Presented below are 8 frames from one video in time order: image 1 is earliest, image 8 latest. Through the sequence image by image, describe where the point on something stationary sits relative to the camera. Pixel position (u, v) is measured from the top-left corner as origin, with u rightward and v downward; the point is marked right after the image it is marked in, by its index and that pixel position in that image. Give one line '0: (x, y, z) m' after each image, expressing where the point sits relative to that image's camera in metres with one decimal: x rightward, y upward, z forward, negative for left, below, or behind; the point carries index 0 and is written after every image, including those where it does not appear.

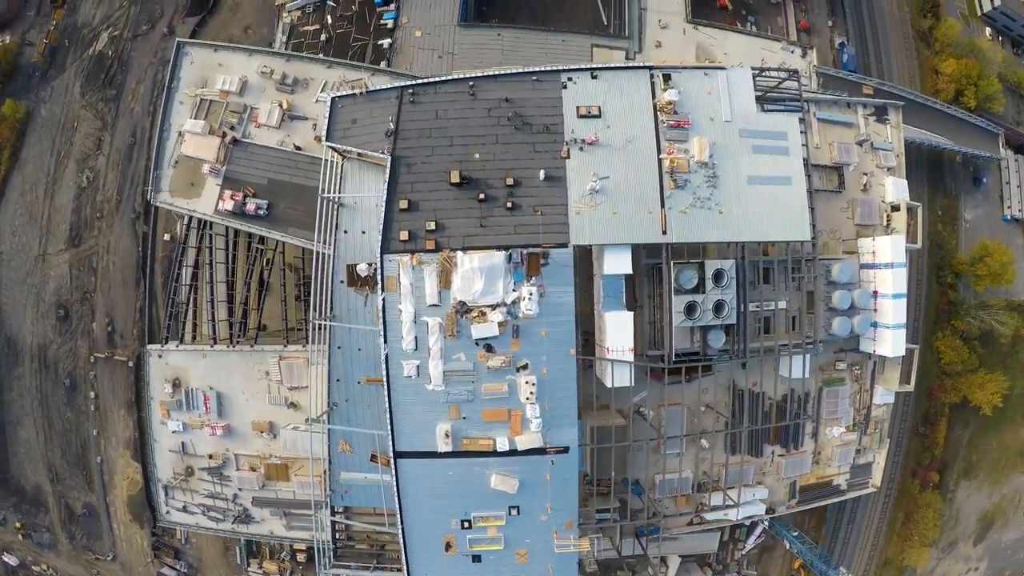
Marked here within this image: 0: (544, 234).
0: (+2.4, +3.4, +20.9) m
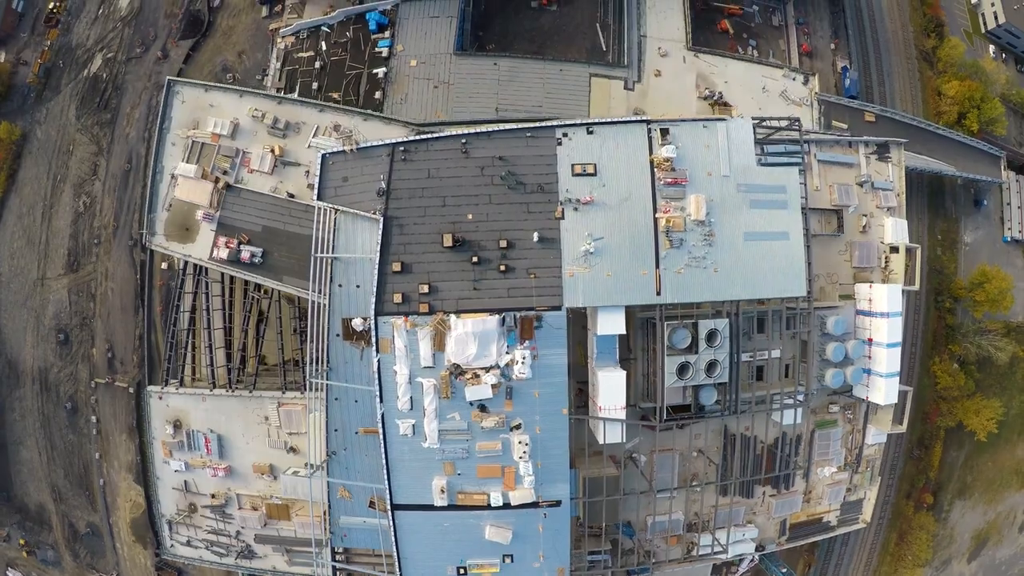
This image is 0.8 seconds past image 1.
0: (+1.9, -1.2, +21.0) m
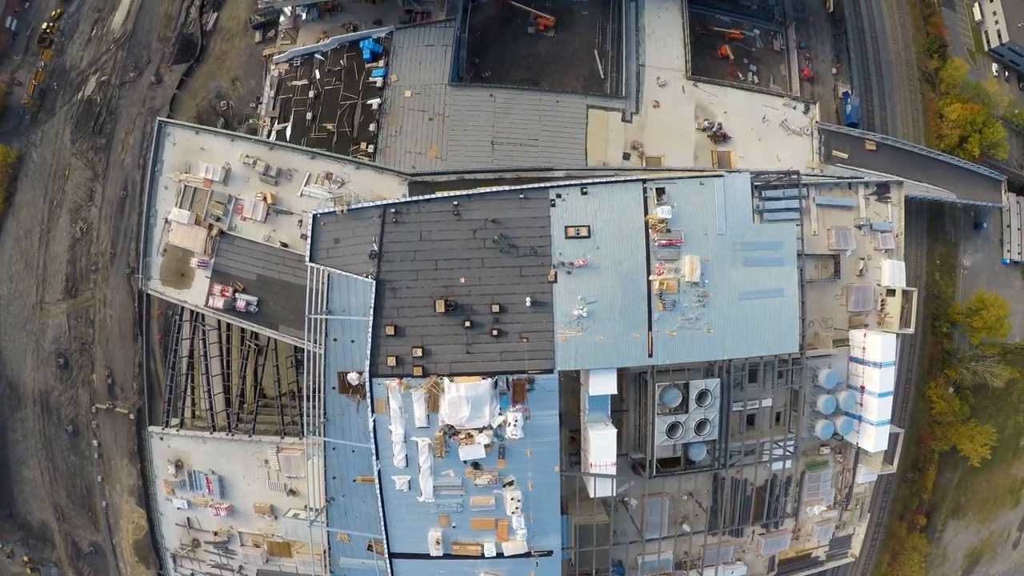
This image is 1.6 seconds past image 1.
0: (+1.4, -6.0, +21.1) m
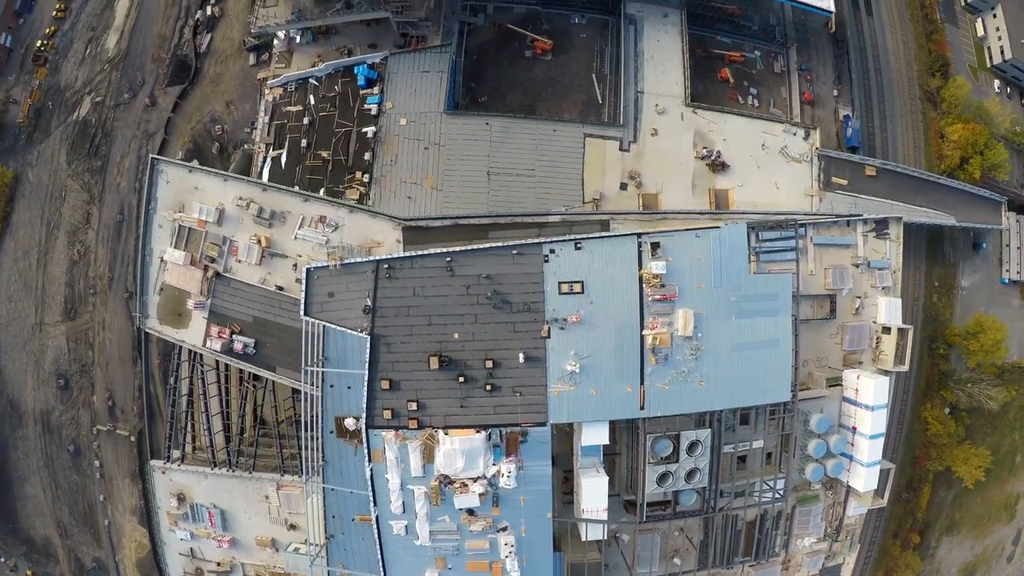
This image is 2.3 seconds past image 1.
0: (+0.8, -10.2, +21.2) m
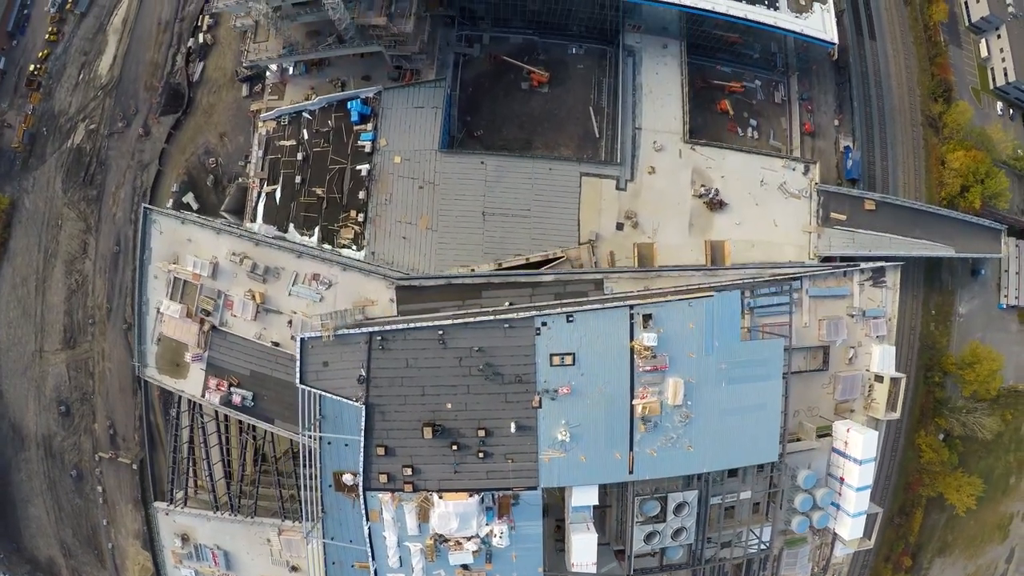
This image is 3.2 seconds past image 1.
0: (+0.2, -15.6, +21.5) m
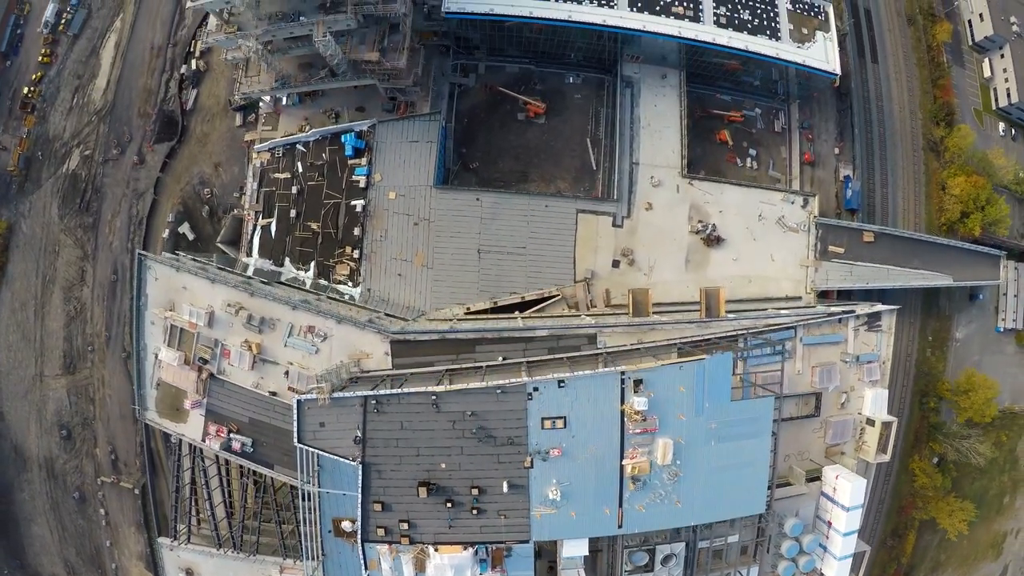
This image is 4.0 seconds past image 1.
0: (-0.5, -20.5, +21.8) m
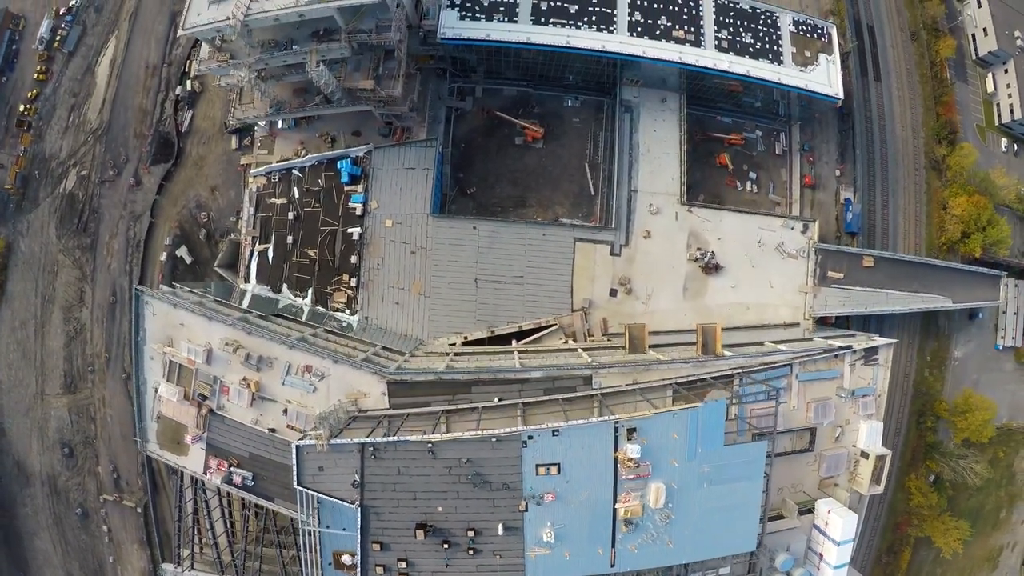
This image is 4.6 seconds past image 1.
0: (-0.9, -24.3, +22.0) m
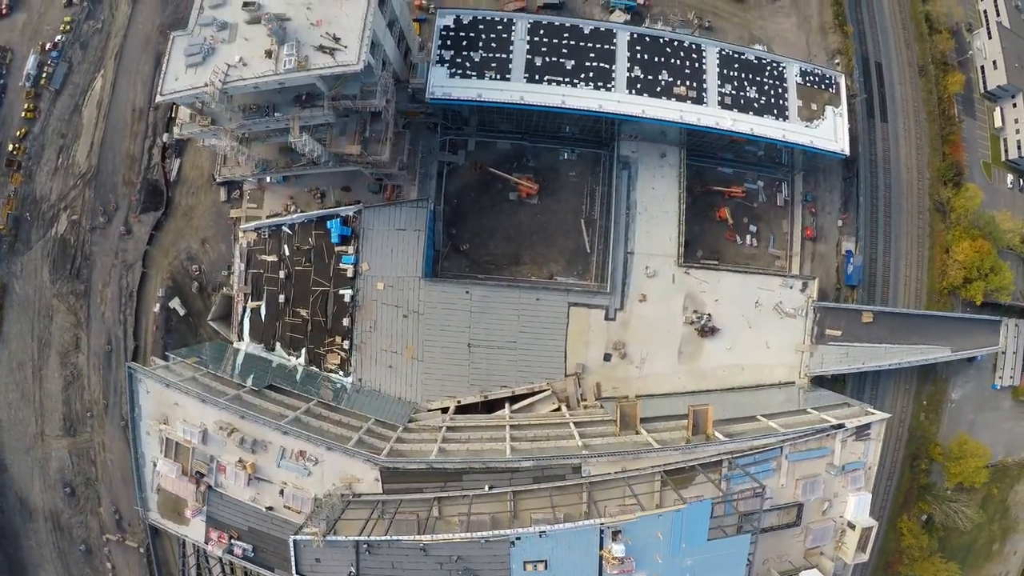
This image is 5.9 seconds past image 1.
0: (-1.8, -32.7, +22.4) m
